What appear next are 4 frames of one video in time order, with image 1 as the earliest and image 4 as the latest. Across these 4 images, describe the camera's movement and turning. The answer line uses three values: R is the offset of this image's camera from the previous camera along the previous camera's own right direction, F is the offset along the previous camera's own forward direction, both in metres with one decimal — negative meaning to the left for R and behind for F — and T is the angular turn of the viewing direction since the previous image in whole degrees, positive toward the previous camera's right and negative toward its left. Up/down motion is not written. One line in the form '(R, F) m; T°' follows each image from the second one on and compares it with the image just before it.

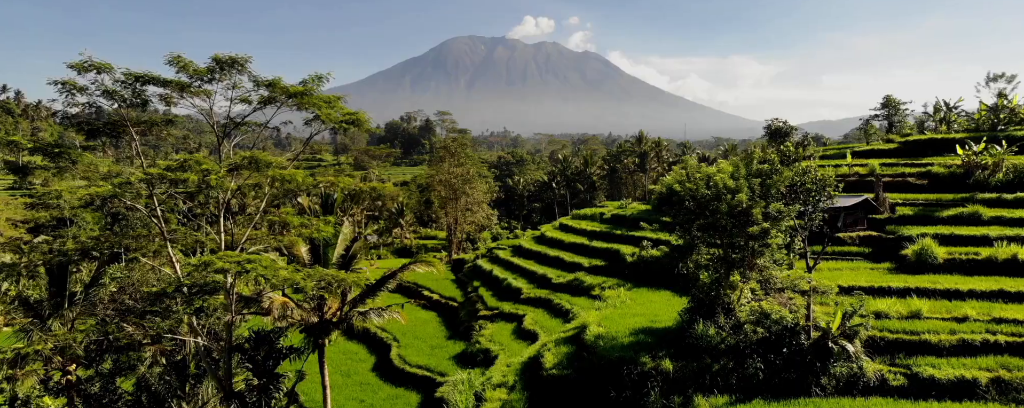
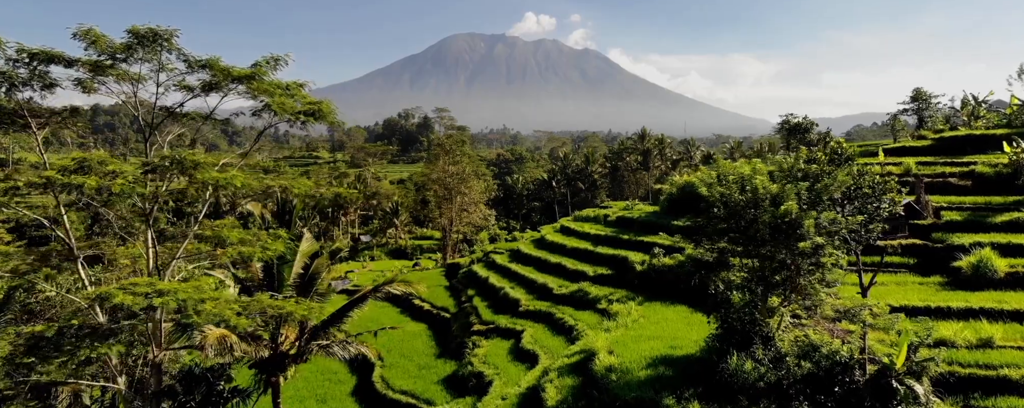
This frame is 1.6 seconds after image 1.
(+0.1, +2.4) m; 0°
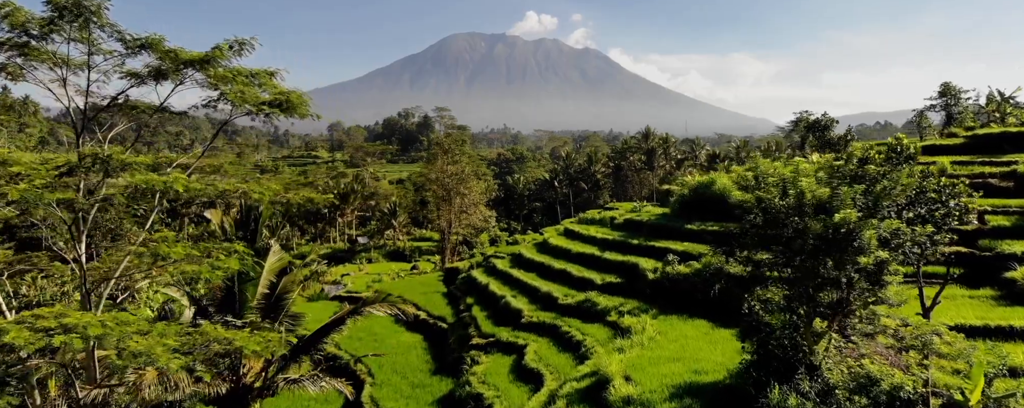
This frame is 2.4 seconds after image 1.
(0.0, +1.7) m; 0°
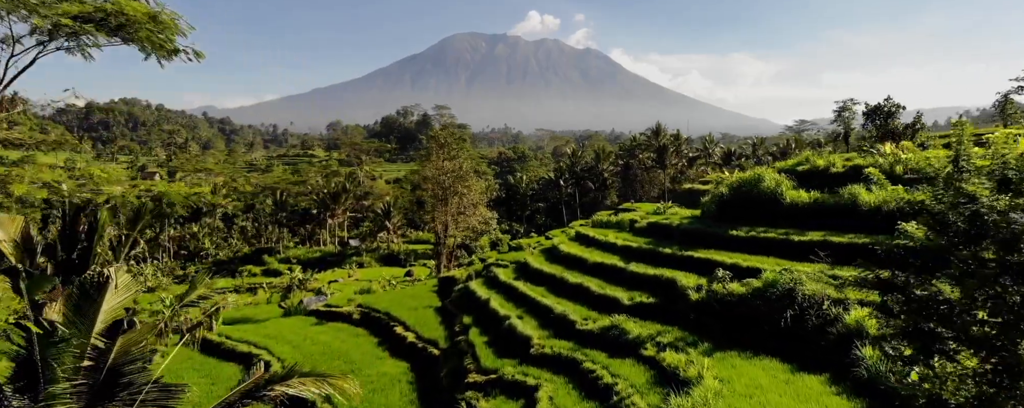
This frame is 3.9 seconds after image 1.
(-0.2, +4.3) m; 0°
